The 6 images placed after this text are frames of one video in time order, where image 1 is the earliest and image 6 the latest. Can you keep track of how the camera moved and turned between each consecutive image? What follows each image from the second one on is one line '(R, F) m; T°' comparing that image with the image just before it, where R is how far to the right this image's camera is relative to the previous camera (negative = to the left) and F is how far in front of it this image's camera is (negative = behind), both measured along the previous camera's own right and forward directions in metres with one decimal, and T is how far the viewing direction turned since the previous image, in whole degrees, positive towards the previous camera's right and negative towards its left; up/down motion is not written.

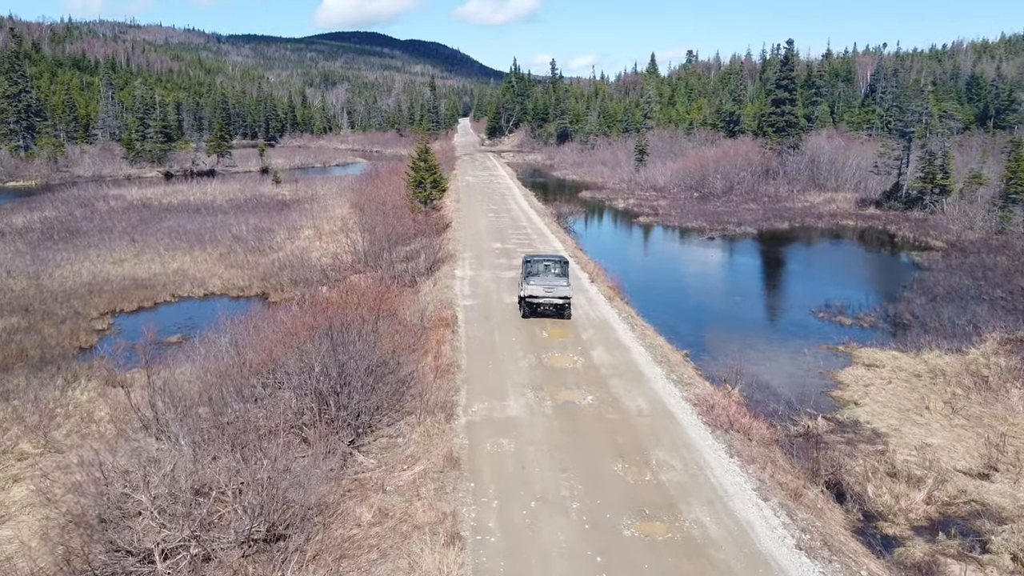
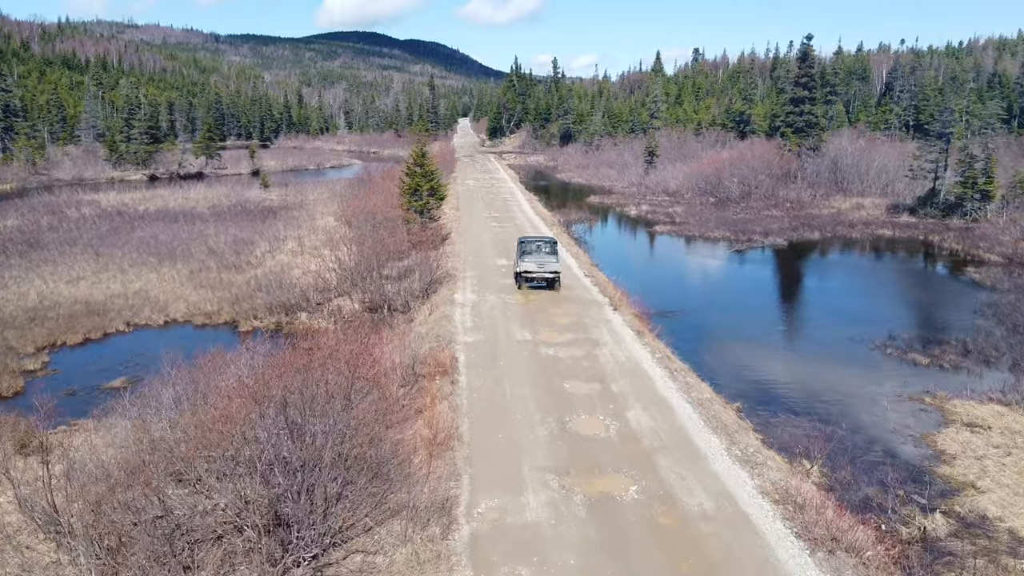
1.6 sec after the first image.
(-0.3, +3.4) m; 0°
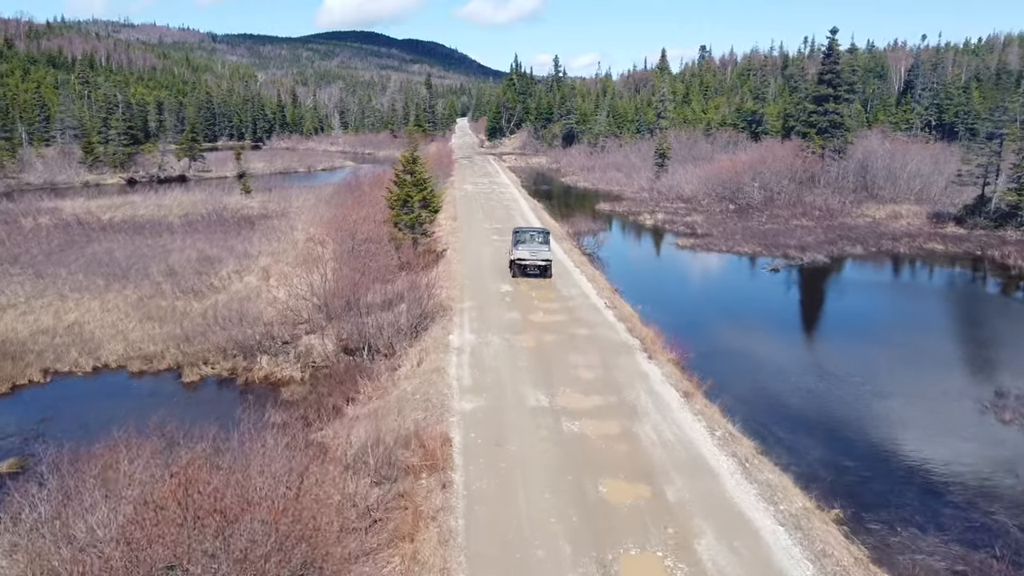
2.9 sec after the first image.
(-0.2, +4.1) m; 0°
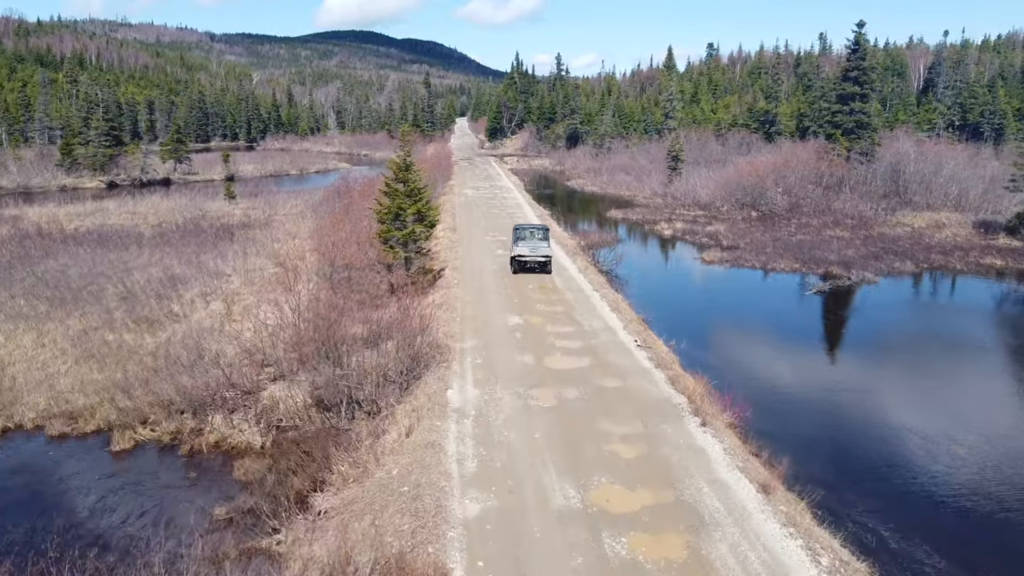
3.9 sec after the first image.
(-0.3, +3.6) m; 0°
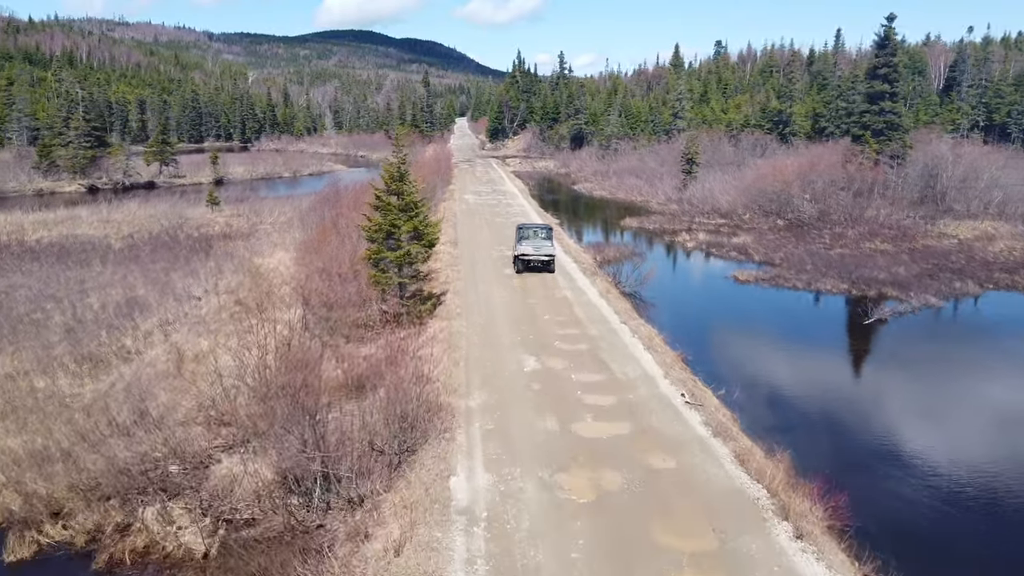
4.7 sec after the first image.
(-0.4, +3.4) m; 0°
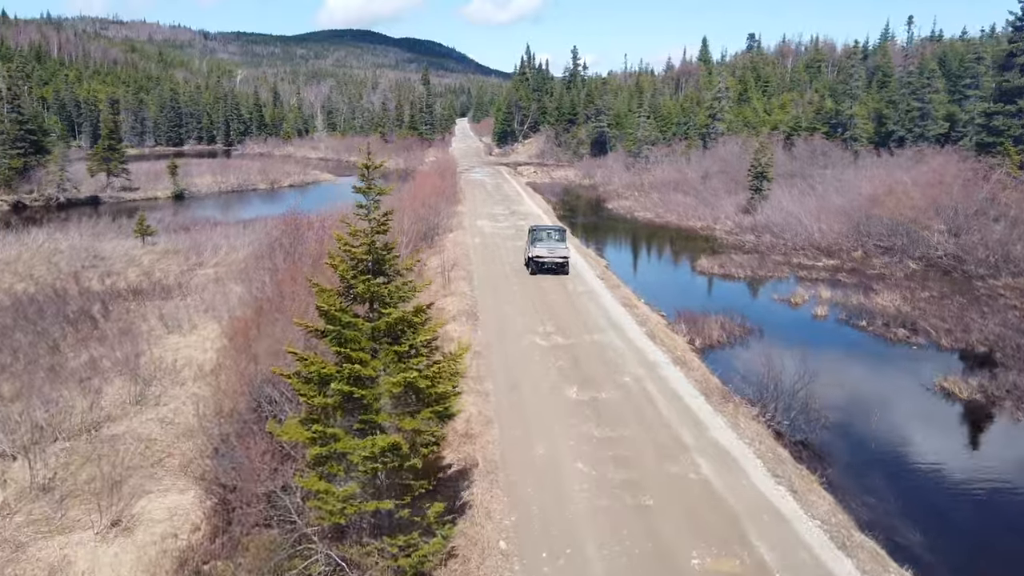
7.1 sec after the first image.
(-1.4, +10.7) m; 0°
